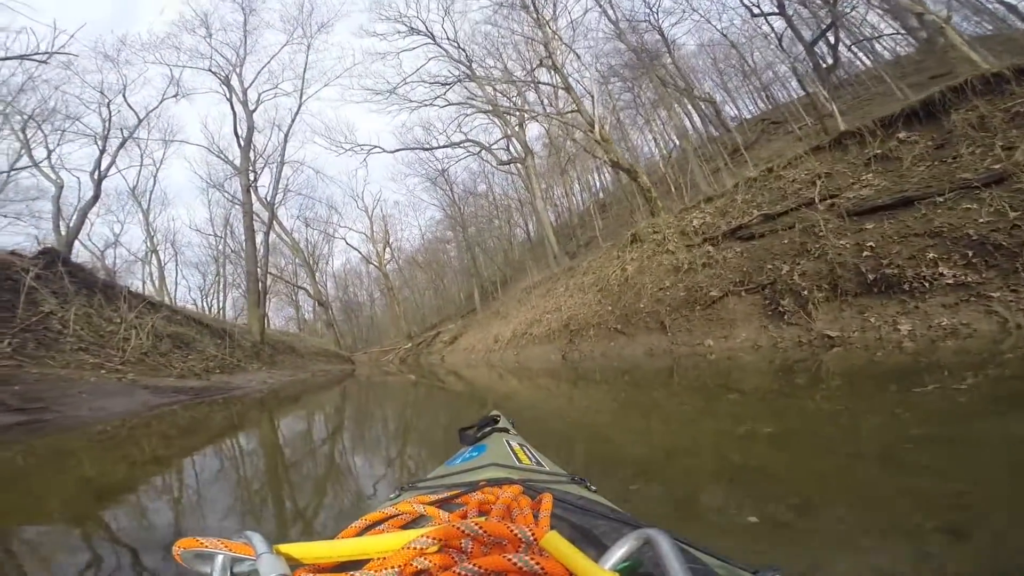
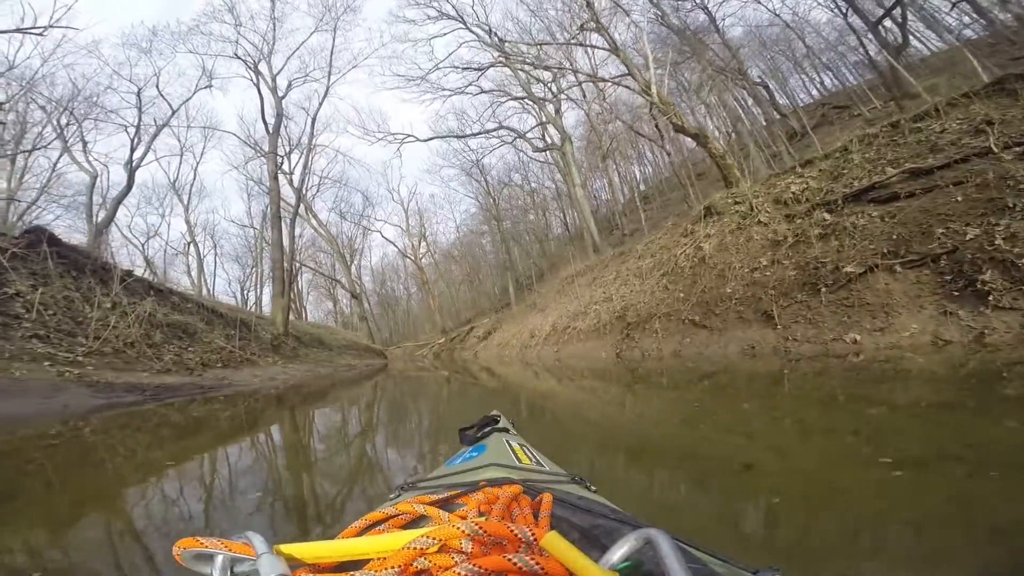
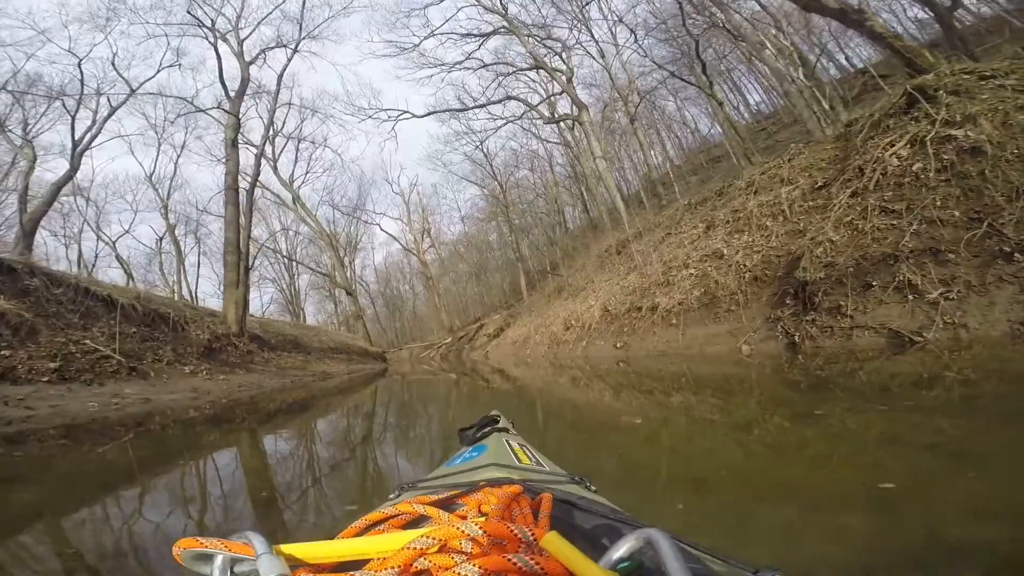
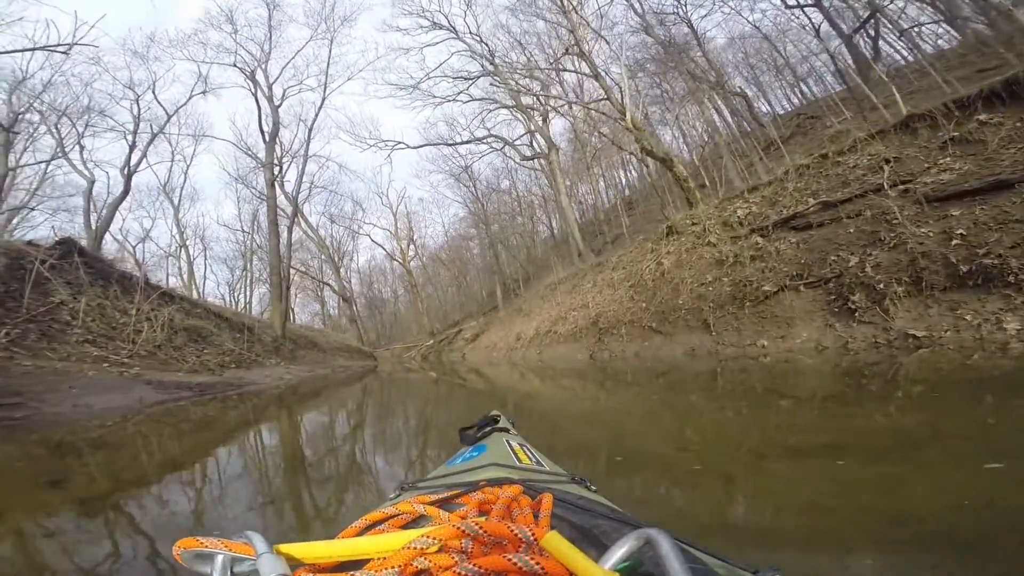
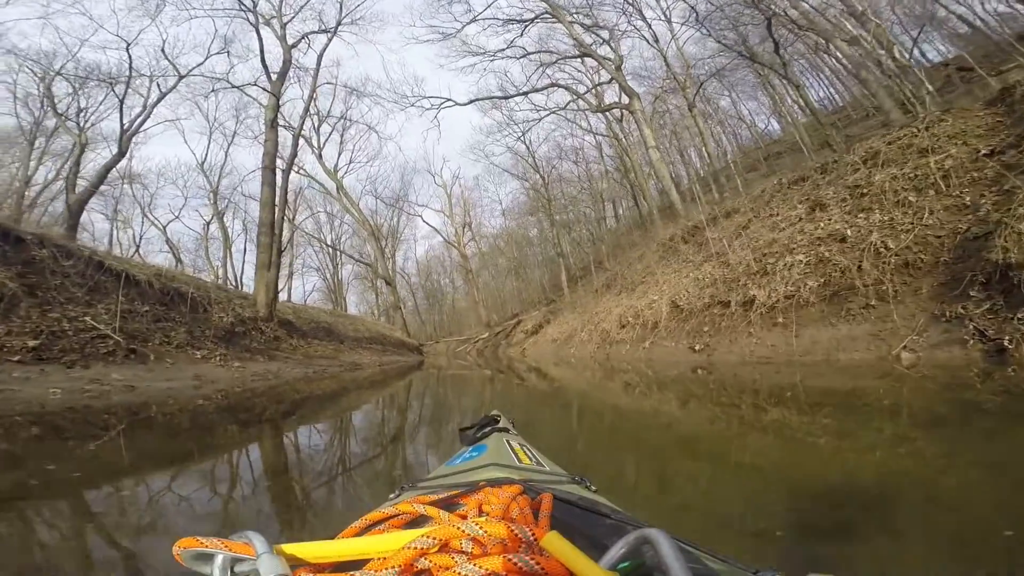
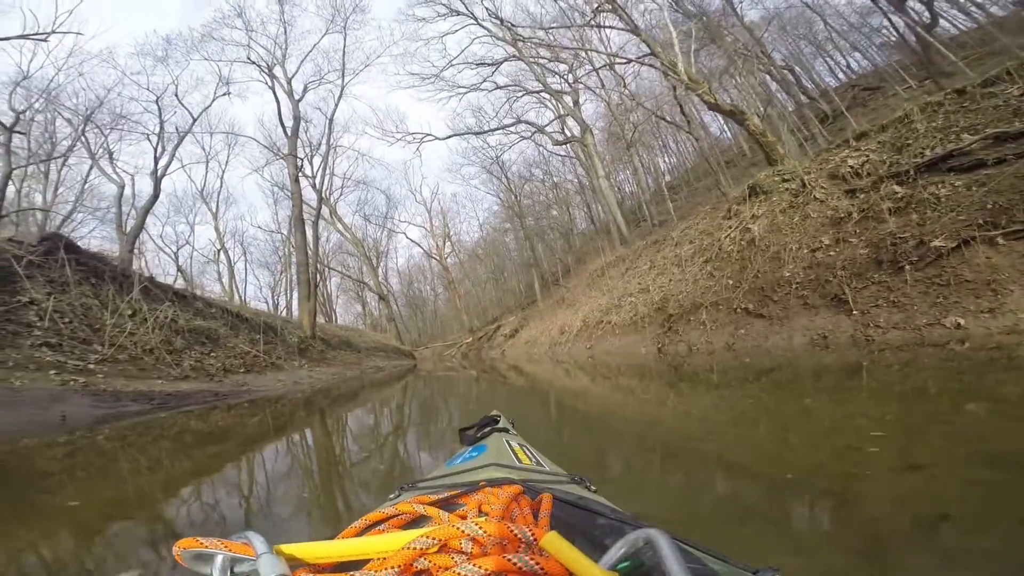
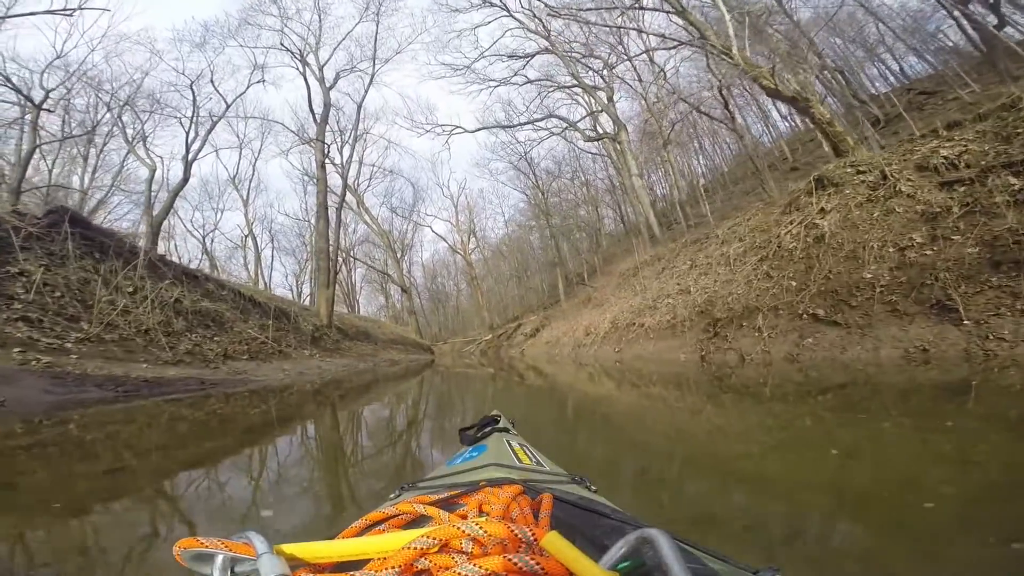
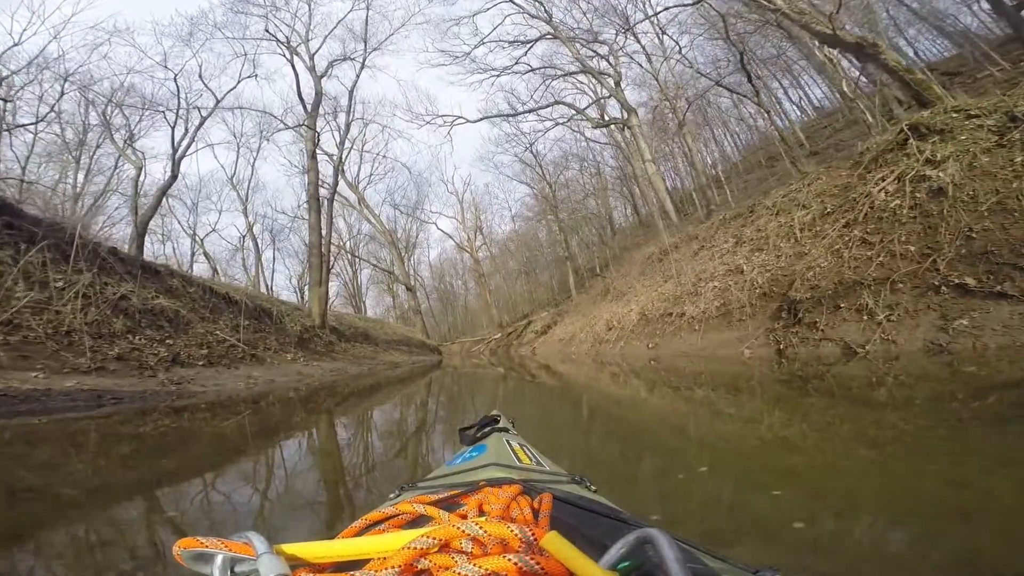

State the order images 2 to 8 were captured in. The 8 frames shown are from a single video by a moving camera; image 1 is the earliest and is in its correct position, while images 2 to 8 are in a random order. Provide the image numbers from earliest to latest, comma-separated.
4, 2, 6, 7, 8, 3, 5
